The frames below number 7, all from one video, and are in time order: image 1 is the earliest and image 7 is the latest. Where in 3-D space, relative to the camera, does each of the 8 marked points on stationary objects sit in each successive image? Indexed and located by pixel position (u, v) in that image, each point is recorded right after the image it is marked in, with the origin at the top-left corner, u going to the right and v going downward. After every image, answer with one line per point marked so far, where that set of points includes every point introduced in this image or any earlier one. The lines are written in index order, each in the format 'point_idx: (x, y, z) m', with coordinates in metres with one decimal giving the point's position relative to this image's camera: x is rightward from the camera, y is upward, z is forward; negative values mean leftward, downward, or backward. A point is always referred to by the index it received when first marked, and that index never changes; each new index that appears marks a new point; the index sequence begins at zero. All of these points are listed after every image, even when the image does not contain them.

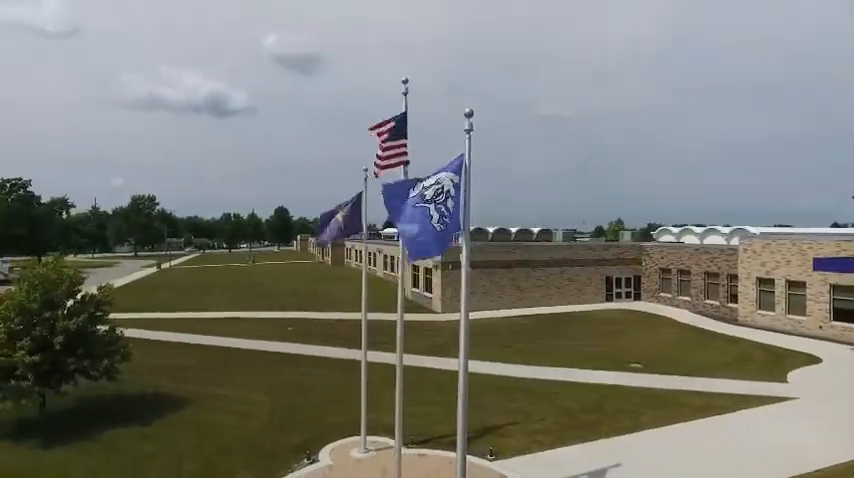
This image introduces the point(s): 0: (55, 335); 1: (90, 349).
0: (-10.5, -2.7, +14.9) m
1: (-9.9, -3.2, +15.6) m
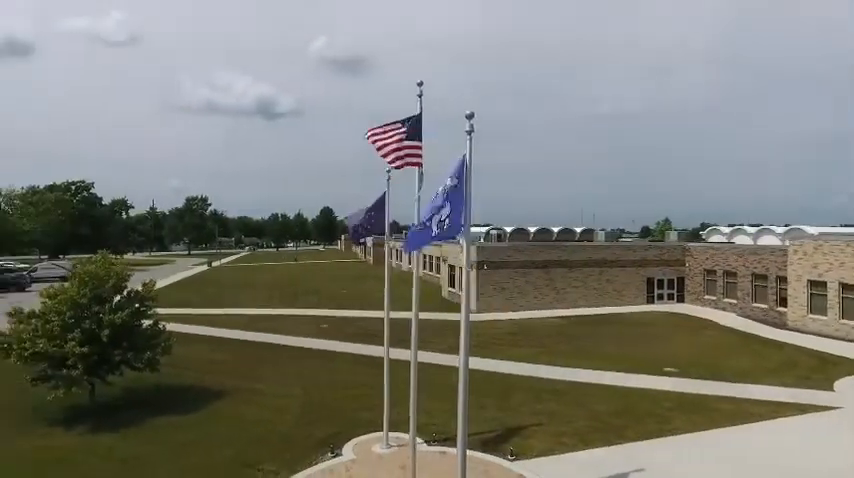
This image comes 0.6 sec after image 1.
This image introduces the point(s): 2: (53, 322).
0: (-9.8, -2.7, +15.9) m
1: (-9.2, -3.2, +16.5) m
2: (-11.2, -2.5, +15.7) m
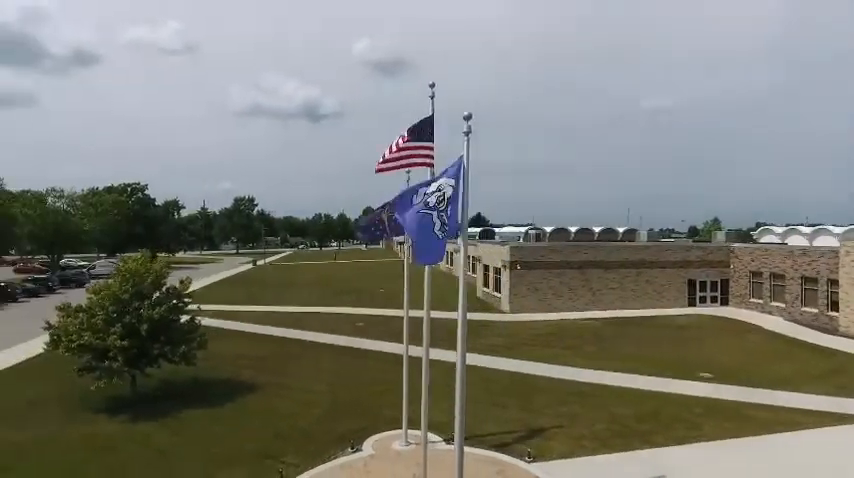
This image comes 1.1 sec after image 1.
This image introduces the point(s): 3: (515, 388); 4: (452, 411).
0: (-9.1, -2.6, +16.8) m
1: (-8.4, -3.2, +17.3) m
2: (-10.5, -2.4, +16.7) m
3: (+3.0, -5.1, +18.1) m
4: (+0.8, -5.3, +16.2) m
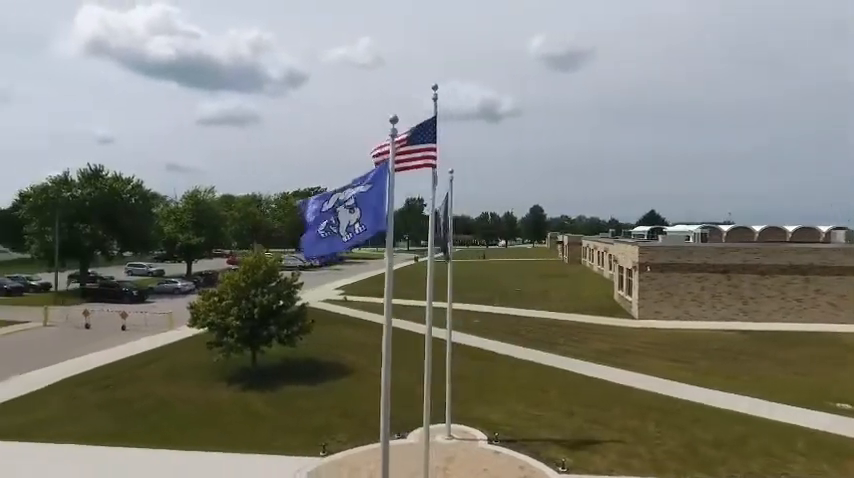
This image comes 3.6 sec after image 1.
0: (-6.5, -2.5, +19.8) m
1: (-5.6, -3.1, +20.0) m
2: (-7.8, -2.3, +20.1) m
3: (+5.4, -5.1, +17.0) m
4: (+2.6, -5.2, +15.9) m
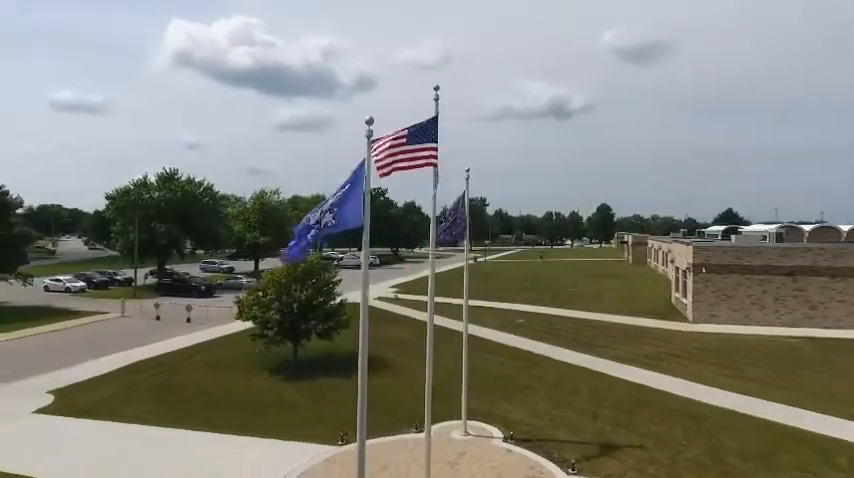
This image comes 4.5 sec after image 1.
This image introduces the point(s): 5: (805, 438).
0: (-5.3, -2.4, +20.7) m
1: (-4.4, -3.0, +20.9) m
2: (-6.6, -2.2, +21.3) m
3: (+6.1, -5.0, +16.5) m
4: (+3.3, -5.2, +15.8) m
5: (+9.4, -5.0, +13.1) m
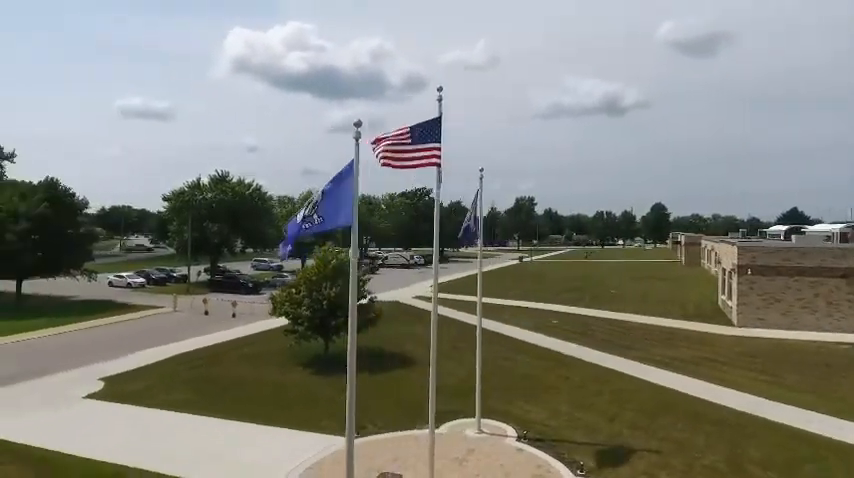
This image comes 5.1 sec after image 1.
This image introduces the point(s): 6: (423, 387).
0: (-4.2, -2.4, +21.4) m
1: (-3.3, -3.0, +21.5) m
2: (-5.5, -2.2, +22.1) m
3: (+6.7, -5.0, +16.1) m
4: (+3.8, -5.2, +15.6) m
5: (+9.7, -5.0, +12.4) m
6: (-0.1, -5.3, +19.3) m
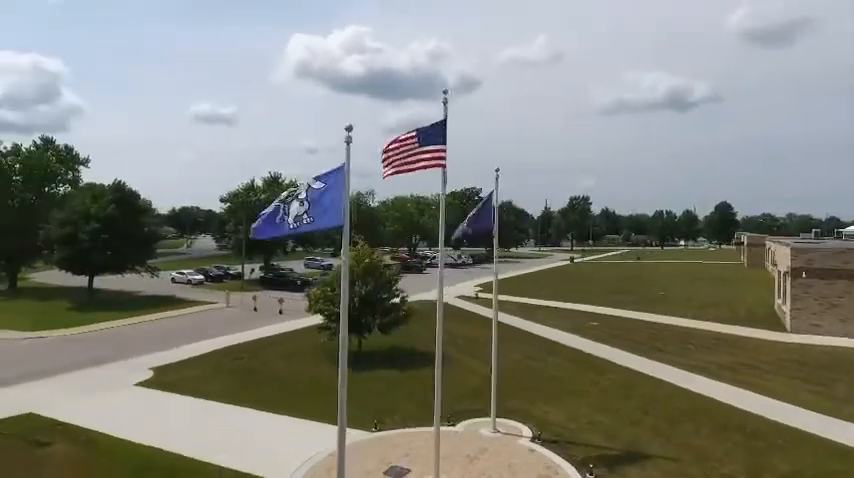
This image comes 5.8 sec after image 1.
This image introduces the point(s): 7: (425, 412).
0: (-3.0, -2.4, +22.0) m
1: (-2.1, -3.0, +22.0) m
2: (-4.2, -2.2, +22.8) m
3: (+7.3, -5.0, +15.6) m
4: (+4.3, -5.2, +15.4) m
5: (+9.8, -5.0, +11.5) m
6: (+0.8, -5.3, +19.5) m
7: (0.0, -5.4, +16.8) m
